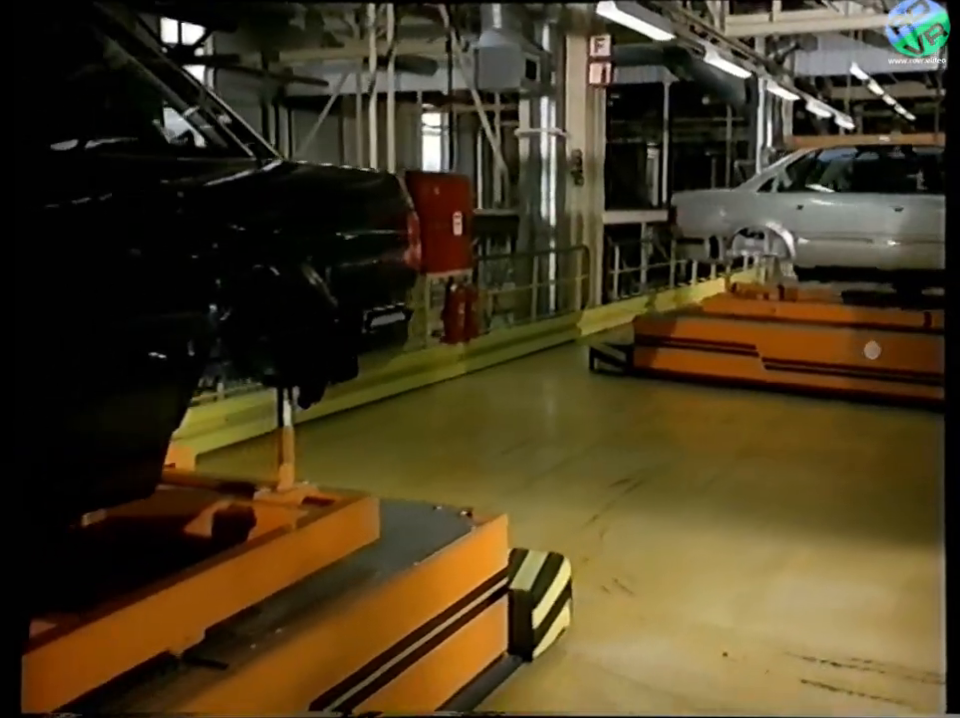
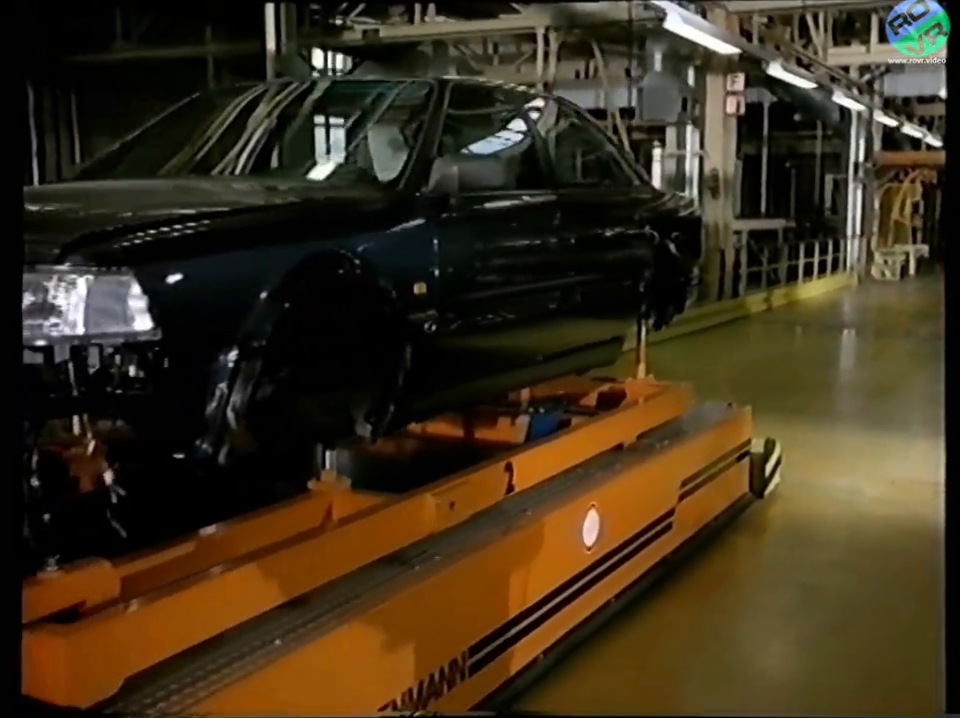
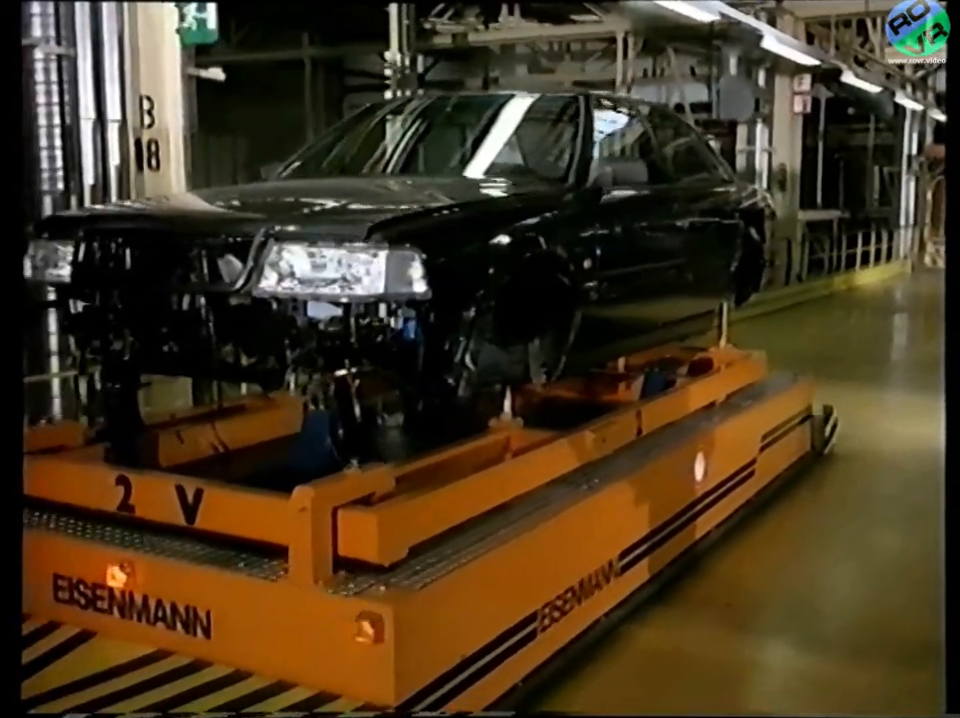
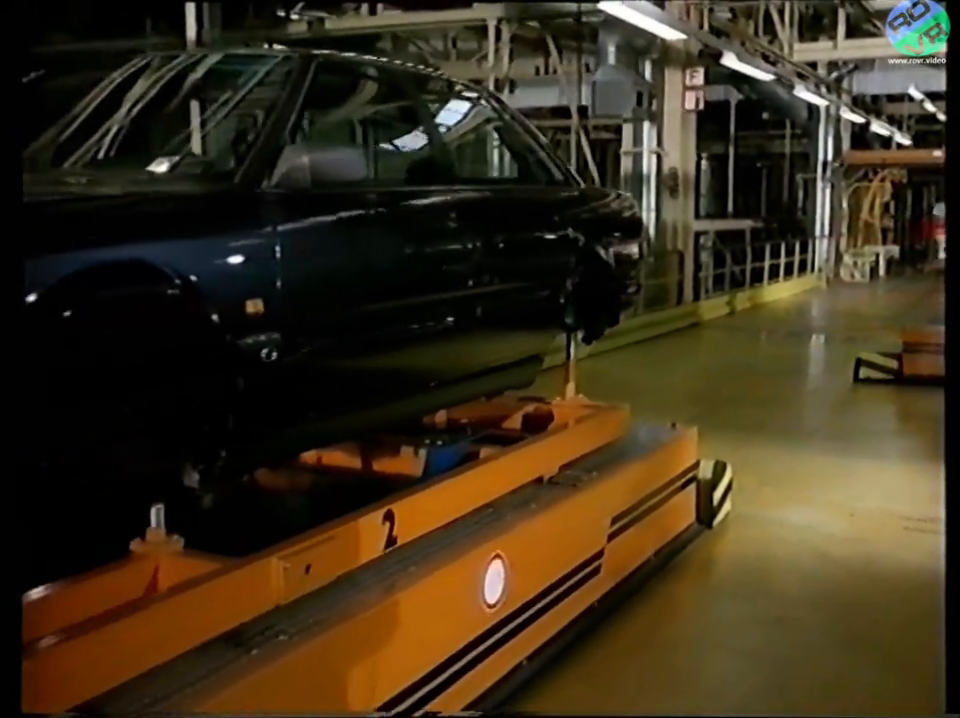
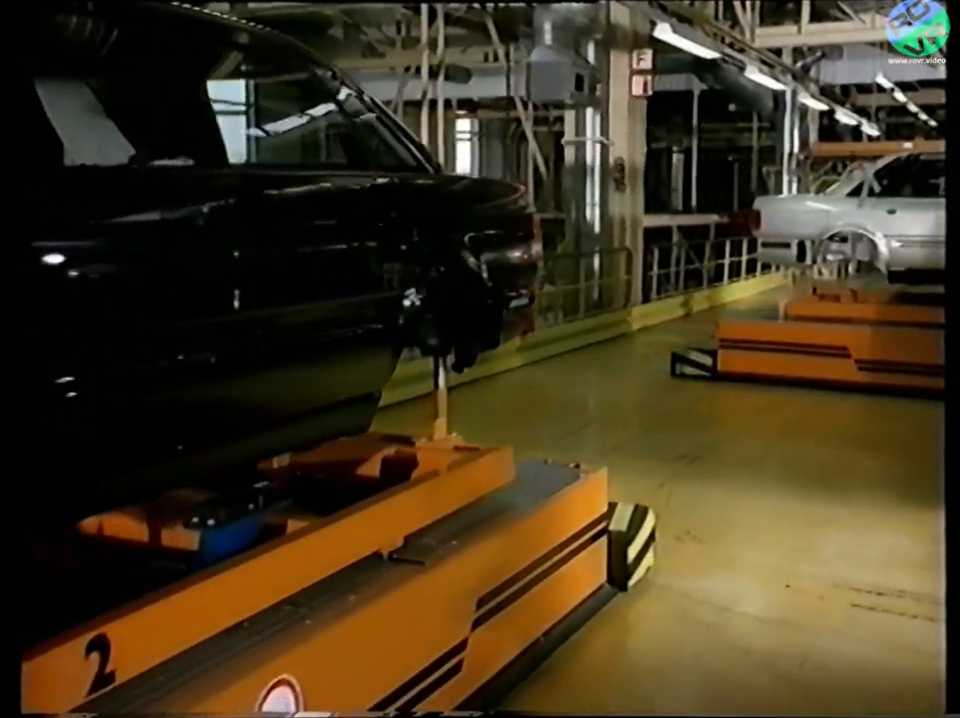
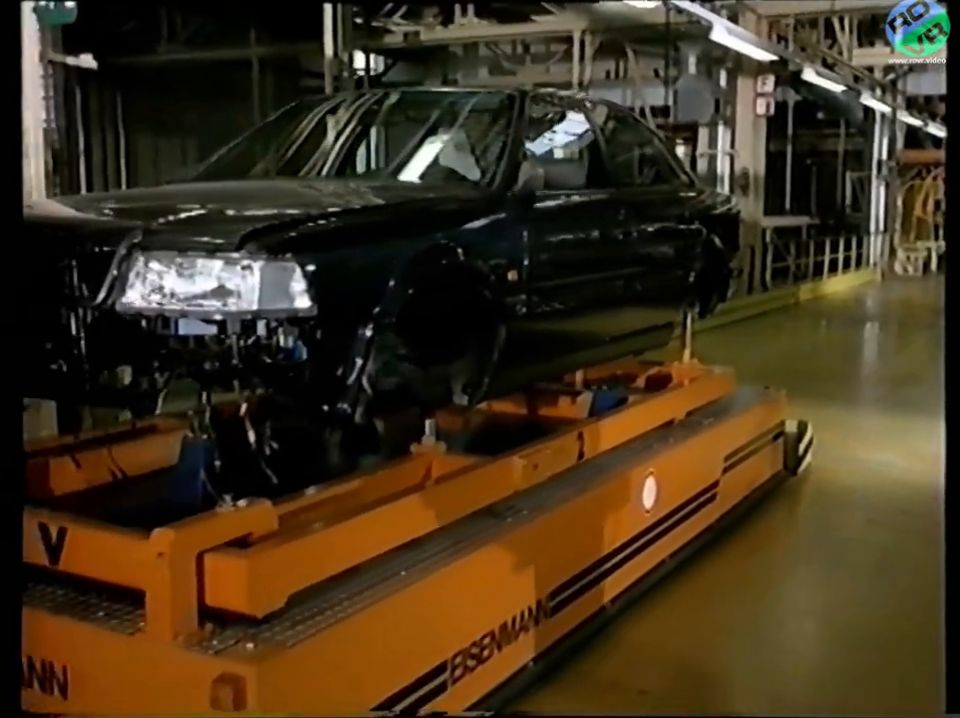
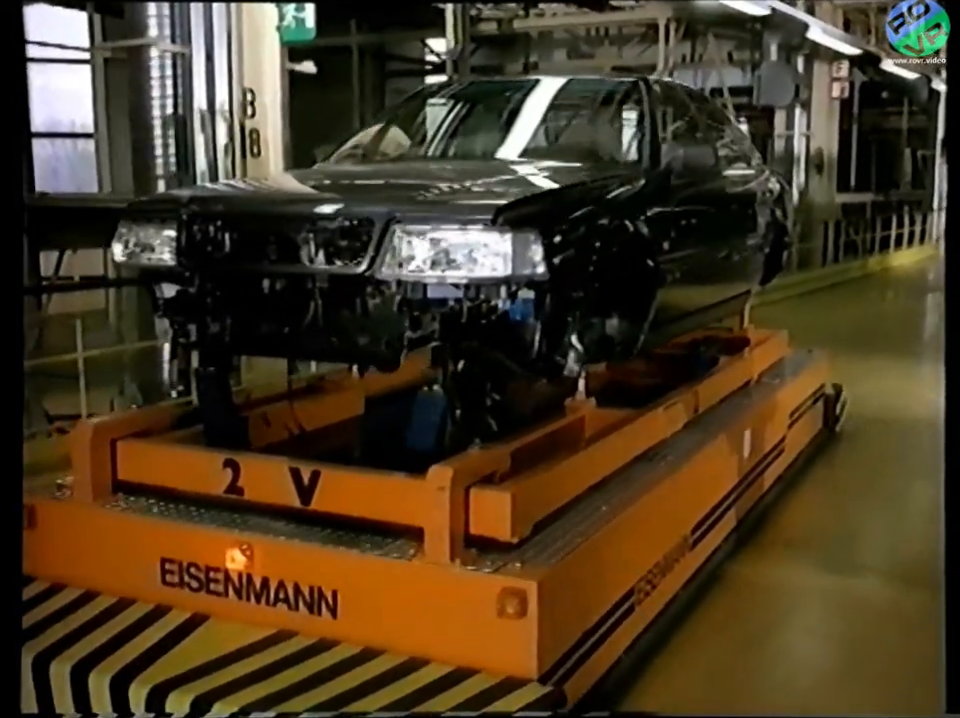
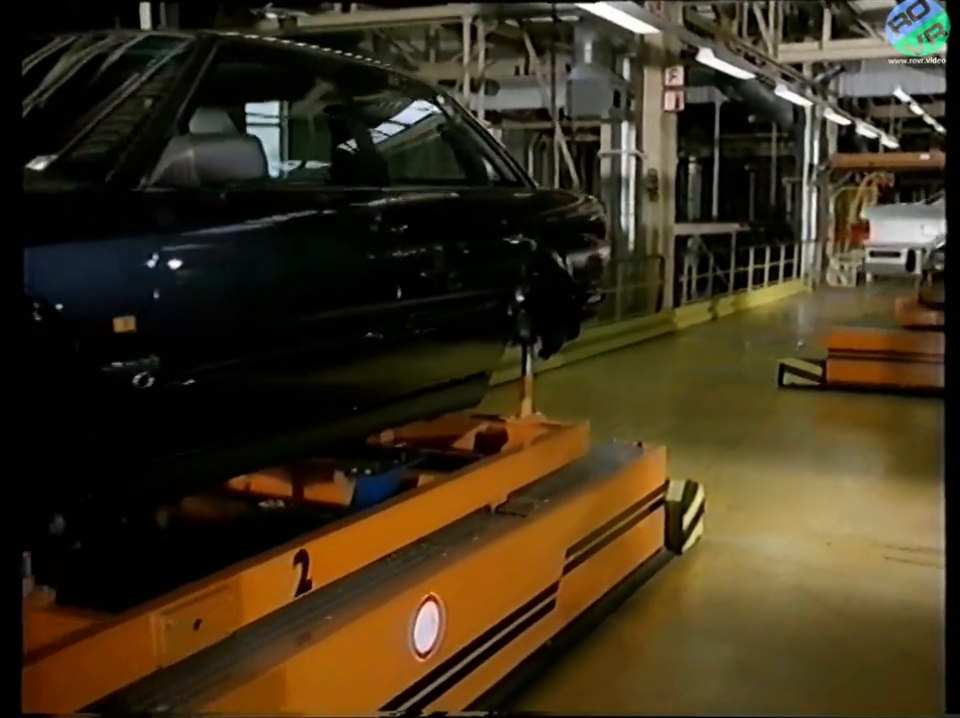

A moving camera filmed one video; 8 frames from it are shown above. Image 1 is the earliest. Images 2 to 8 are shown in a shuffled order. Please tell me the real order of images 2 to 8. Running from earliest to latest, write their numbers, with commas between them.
5, 8, 4, 2, 6, 3, 7
